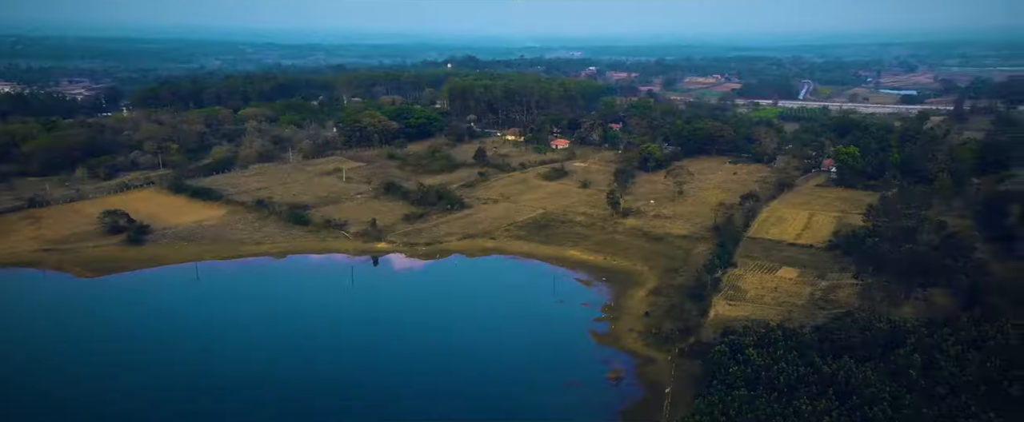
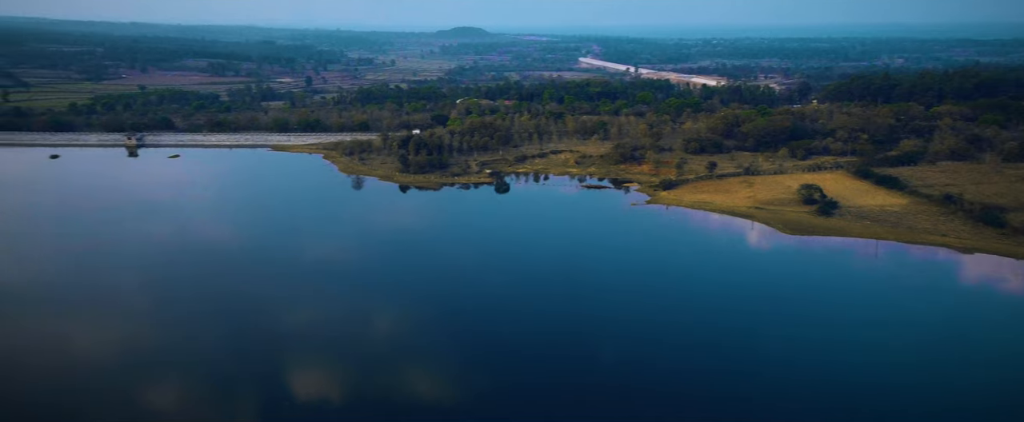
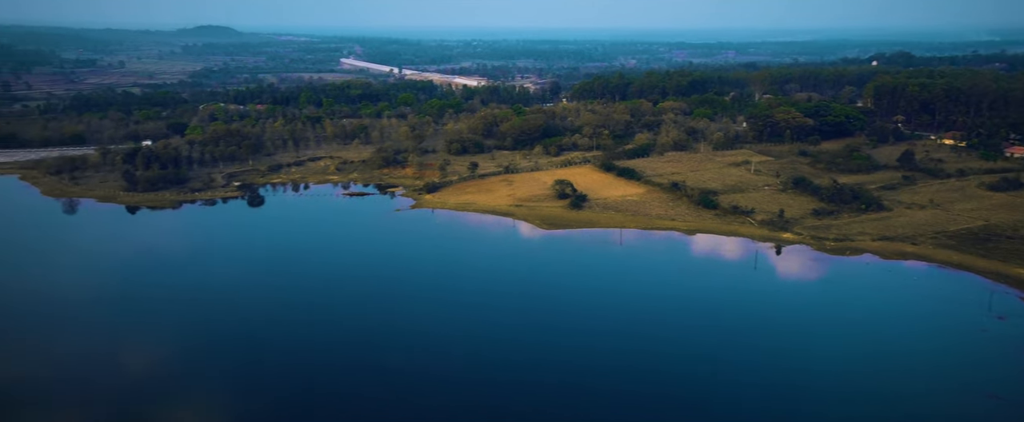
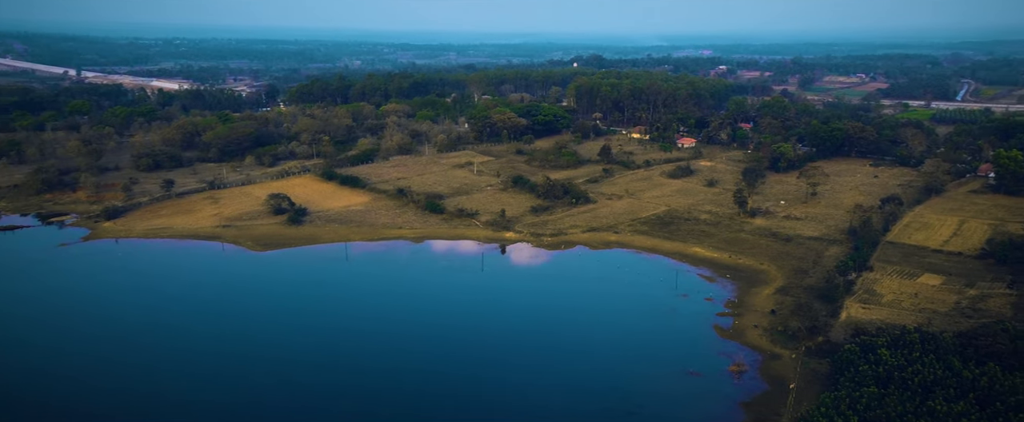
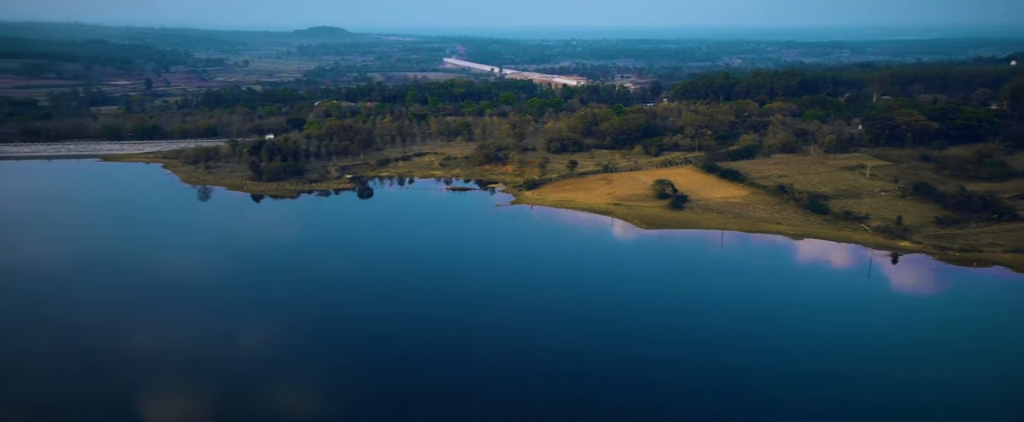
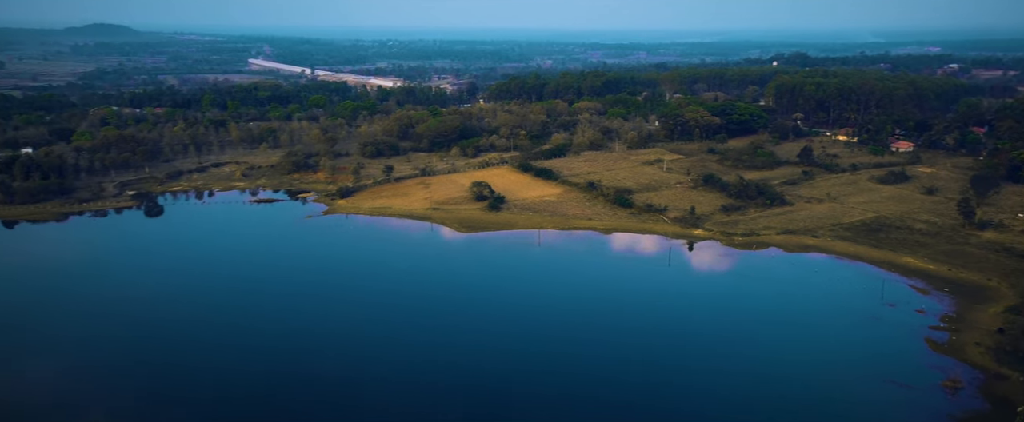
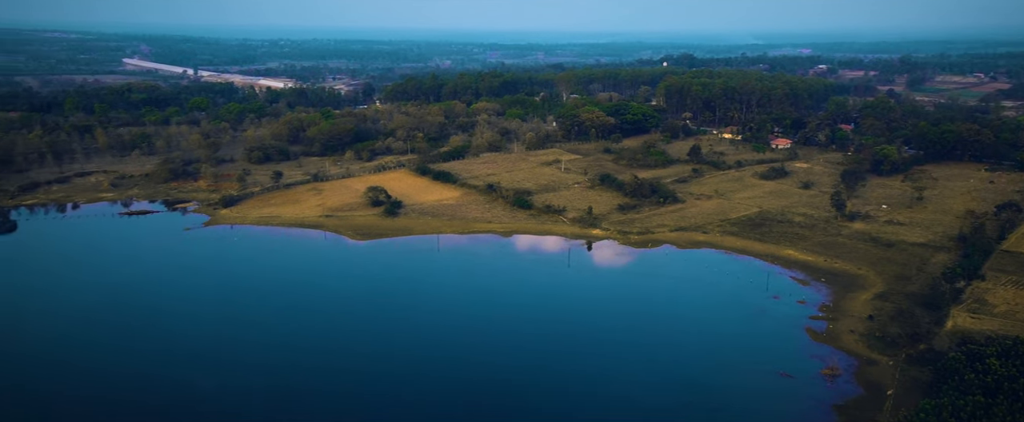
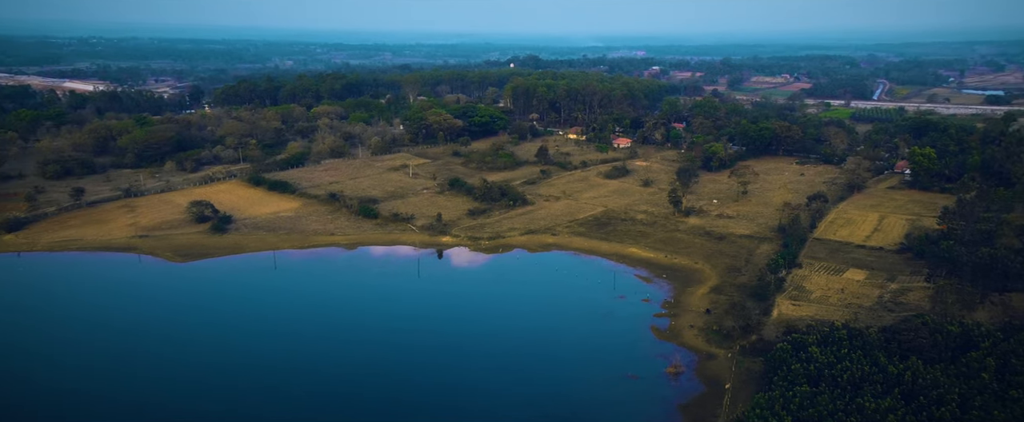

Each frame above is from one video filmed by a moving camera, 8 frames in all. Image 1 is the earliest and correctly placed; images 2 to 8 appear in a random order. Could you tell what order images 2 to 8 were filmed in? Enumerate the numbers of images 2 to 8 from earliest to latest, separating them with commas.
8, 4, 7, 6, 3, 5, 2
